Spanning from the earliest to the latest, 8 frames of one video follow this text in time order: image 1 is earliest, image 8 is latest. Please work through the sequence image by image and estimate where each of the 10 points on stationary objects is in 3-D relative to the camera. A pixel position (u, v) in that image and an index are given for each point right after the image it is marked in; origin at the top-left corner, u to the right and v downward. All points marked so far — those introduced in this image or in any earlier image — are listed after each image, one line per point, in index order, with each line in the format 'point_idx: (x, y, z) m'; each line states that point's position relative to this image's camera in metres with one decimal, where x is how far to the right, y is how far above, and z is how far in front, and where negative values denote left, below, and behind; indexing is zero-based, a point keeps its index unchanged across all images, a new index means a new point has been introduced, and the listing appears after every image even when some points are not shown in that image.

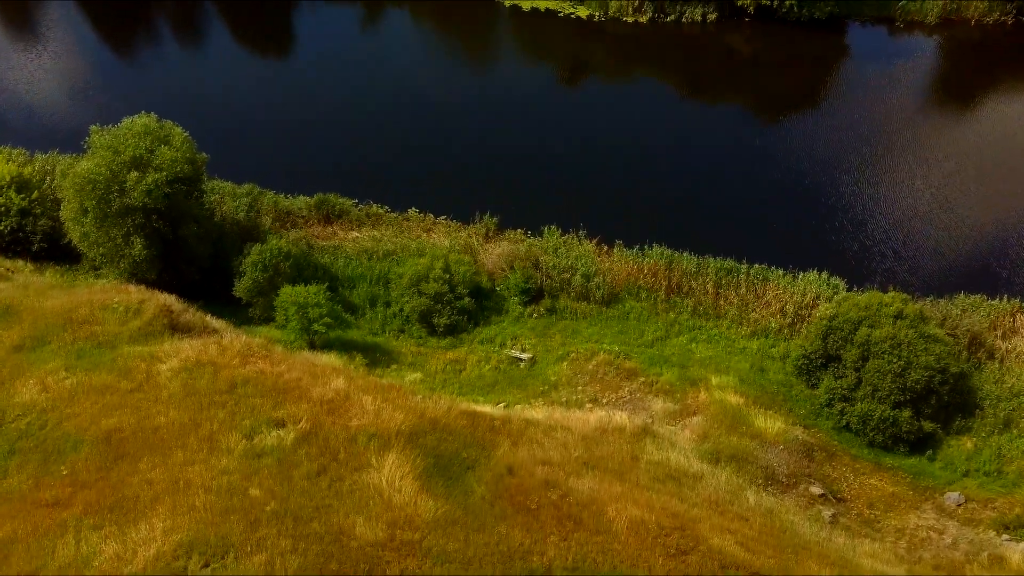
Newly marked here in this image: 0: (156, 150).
0: (-6.6, +2.5, +18.1) m
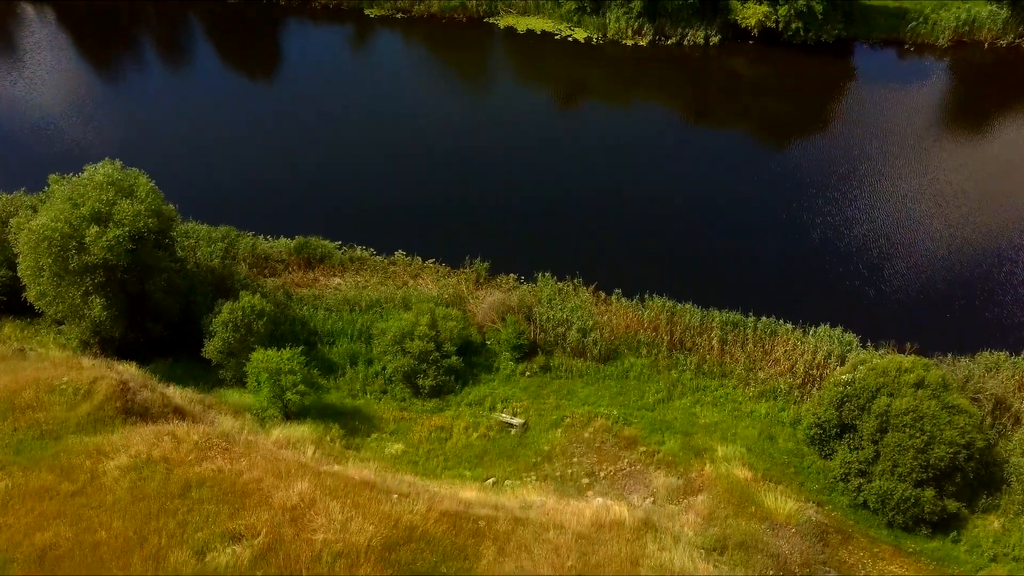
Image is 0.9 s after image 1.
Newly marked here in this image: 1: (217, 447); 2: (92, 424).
0: (-6.7, +1.4, +16.8) m
1: (-4.0, -2.2, +13.4) m
2: (-5.8, -1.9, +13.6) m
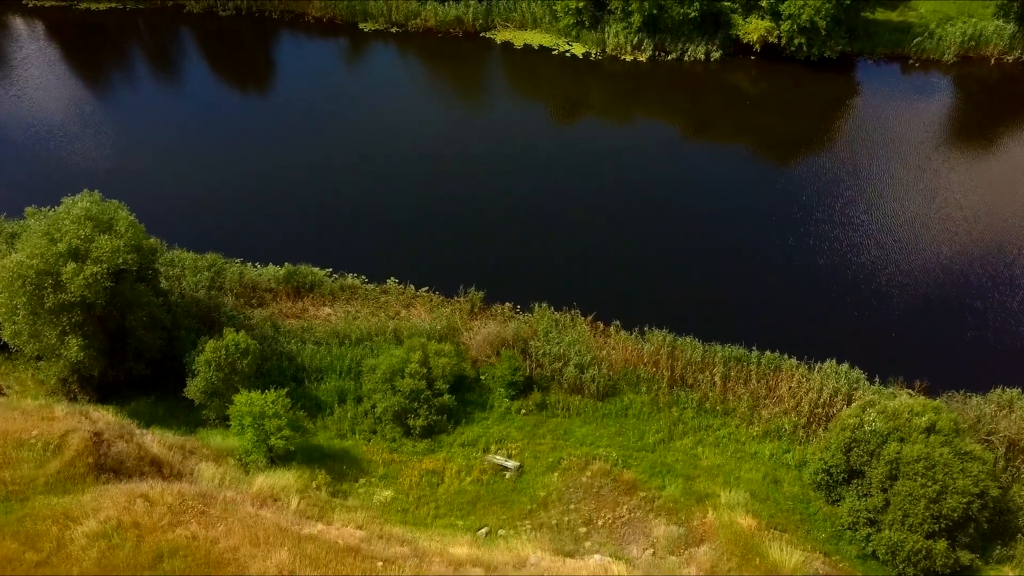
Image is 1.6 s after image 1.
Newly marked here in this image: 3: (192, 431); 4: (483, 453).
0: (-6.8, +0.8, +16.2) m
1: (-4.1, -2.8, +12.7) m
2: (-5.9, -2.5, +12.9) m
3: (-5.5, -2.4, +16.8) m
4: (-0.5, -2.8, +16.8) m
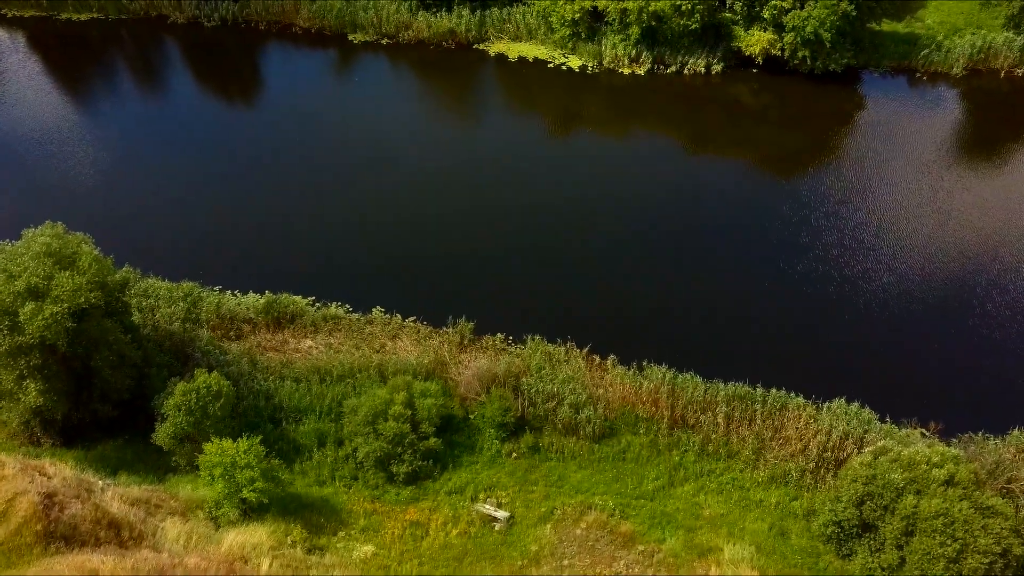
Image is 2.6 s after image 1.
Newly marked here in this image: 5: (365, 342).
0: (-7.0, +0.2, +15.2) m
1: (-4.3, -3.4, +11.7) m
2: (-6.1, -3.1, +11.9) m
3: (-5.6, -3.0, +15.8) m
4: (-0.7, -3.4, +15.8) m
5: (-2.9, -1.1, +19.5) m
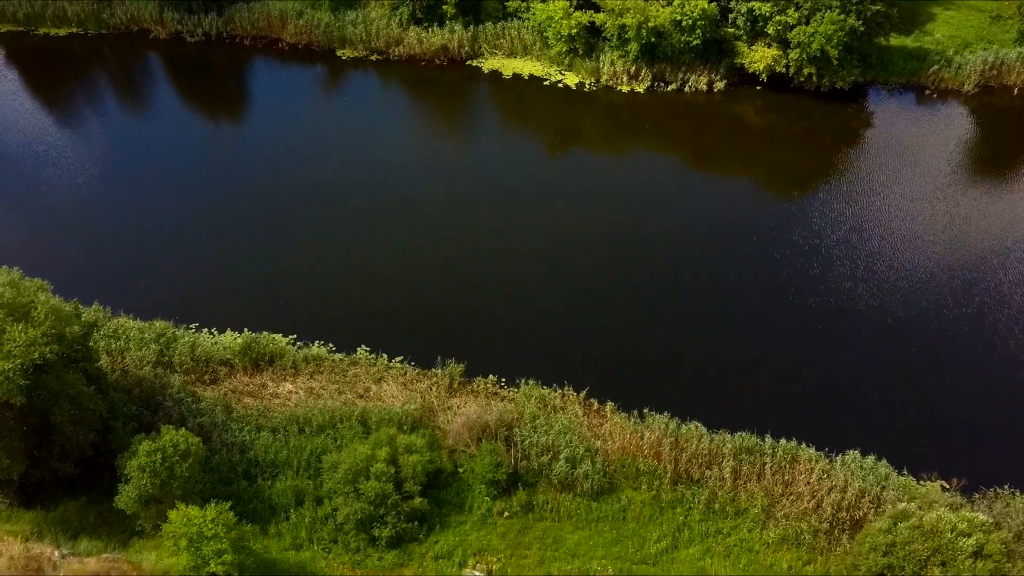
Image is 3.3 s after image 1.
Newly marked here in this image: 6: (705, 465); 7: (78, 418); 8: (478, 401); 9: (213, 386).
0: (-7.1, -0.6, +14.0) m
1: (-4.4, -4.2, +10.5) m
2: (-6.2, -3.9, +10.7) m
3: (-5.7, -3.8, +14.6) m
4: (-0.8, -4.2, +14.6) m
5: (-3.0, -1.8, +18.3) m
6: (+3.2, -2.9, +16.3) m
7: (-6.6, -2.0, +15.0) m
8: (-0.7, -2.0, +17.9) m
9: (-5.5, -1.8, +18.1) m
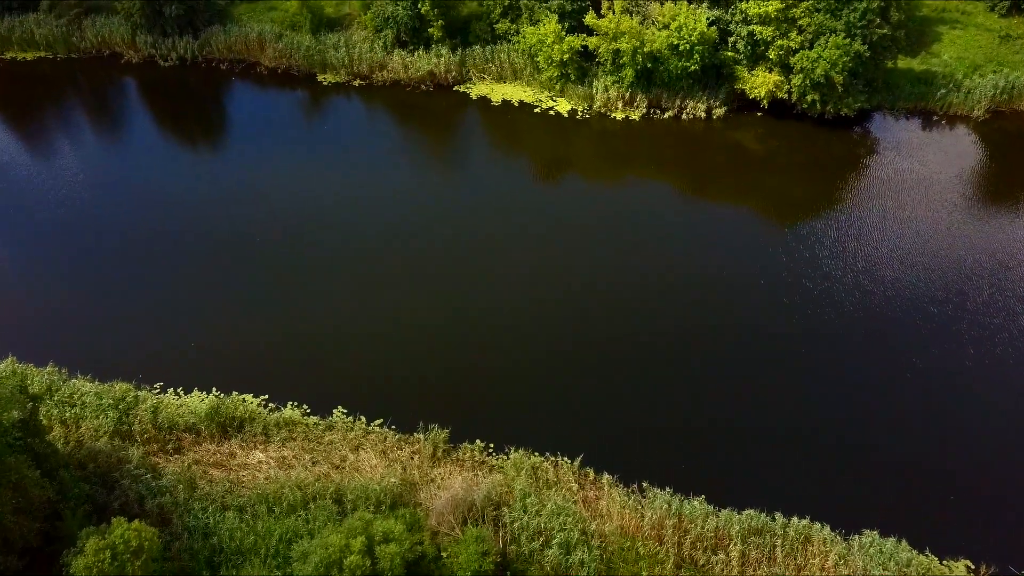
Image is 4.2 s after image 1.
0: (-7.3, -1.6, +12.6) m
1: (-4.5, -5.2, +9.1) m
2: (-6.3, -4.9, +9.3) m
3: (-5.9, -4.8, +13.2) m
4: (-0.9, -5.2, +13.2) m
5: (-3.2, -2.9, +16.9) m
6: (+3.0, -3.9, +15.0) m
7: (-6.8, -3.1, +13.6) m
8: (-0.8, -3.1, +16.5) m
9: (-5.7, -2.8, +16.7) m
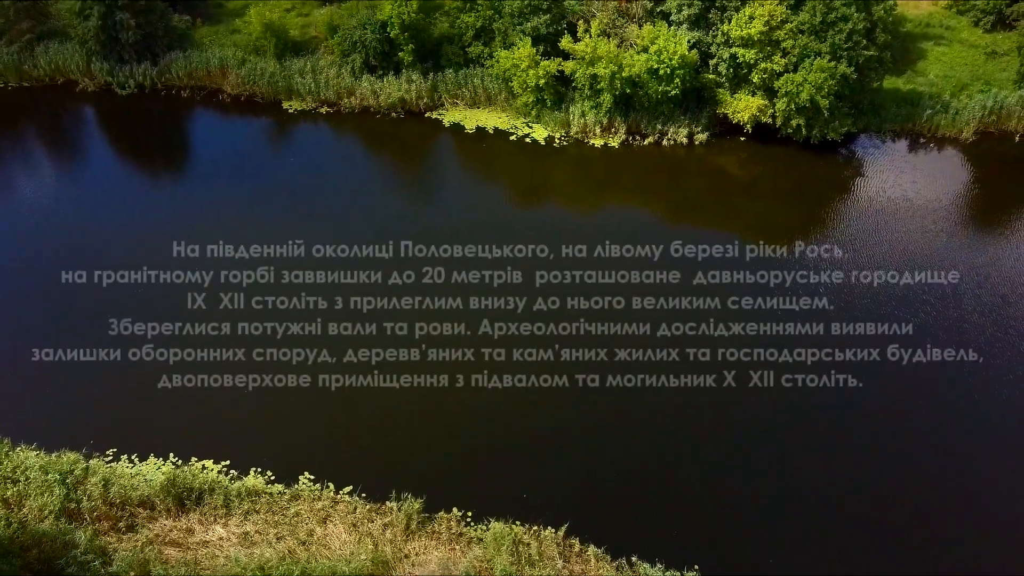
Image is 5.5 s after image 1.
0: (-7.5, -2.7, +11.3) m
1: (-4.6, -6.2, +7.9) m
2: (-6.4, -6.0, +8.1) m
3: (-6.1, -5.9, +12.0) m
4: (-1.2, -6.1, +12.1) m
5: (-3.6, -3.9, +15.7) m
6: (+2.7, -4.8, +13.9) m
7: (-7.0, -4.1, +12.3) m
8: (-1.2, -4.0, +15.4) m
9: (-6.0, -3.9, +15.4) m
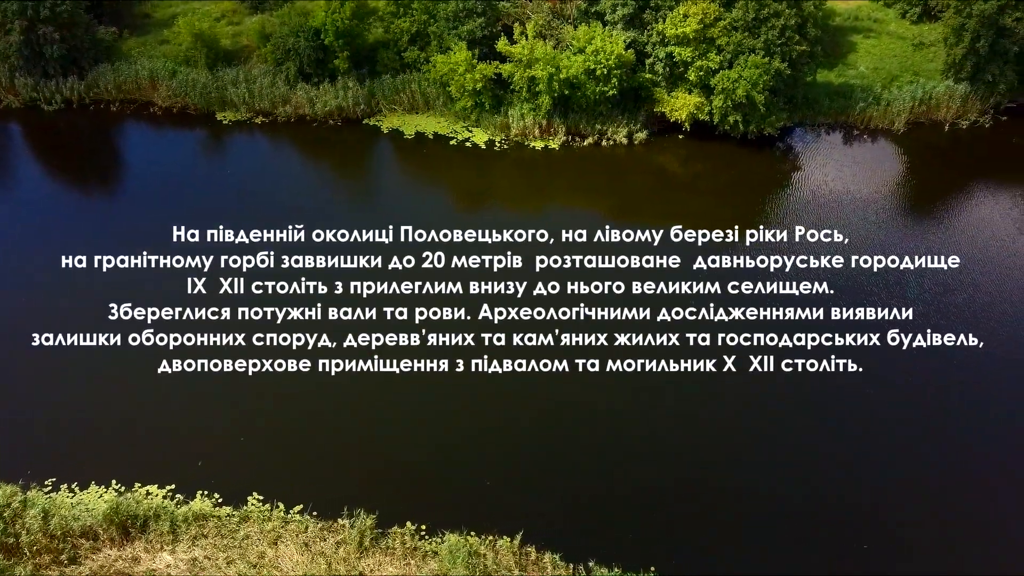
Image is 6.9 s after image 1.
0: (-8.0, -3.1, +10.8) m
1: (-4.8, -6.5, +7.5) m
2: (-6.6, -6.3, +7.6) m
3: (-6.5, -6.2, +11.5) m
4: (-1.6, -6.3, +11.9) m
5: (-4.3, -4.1, +15.4) m
6: (+2.2, -4.8, +13.9) m
7: (-7.5, -4.5, +11.8) m
8: (-1.8, -4.2, +15.2) m
9: (-6.7, -4.2, +14.9) m
